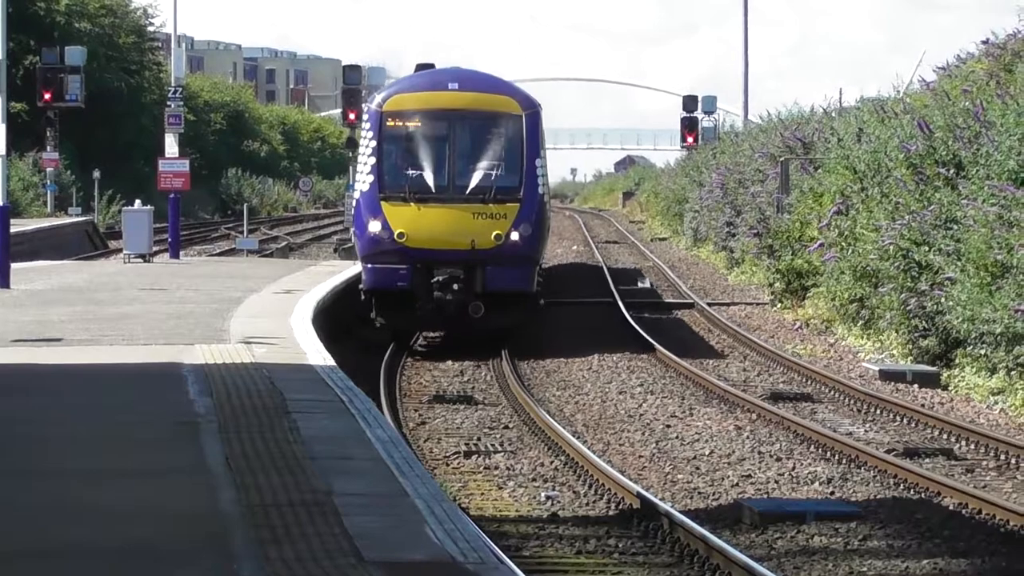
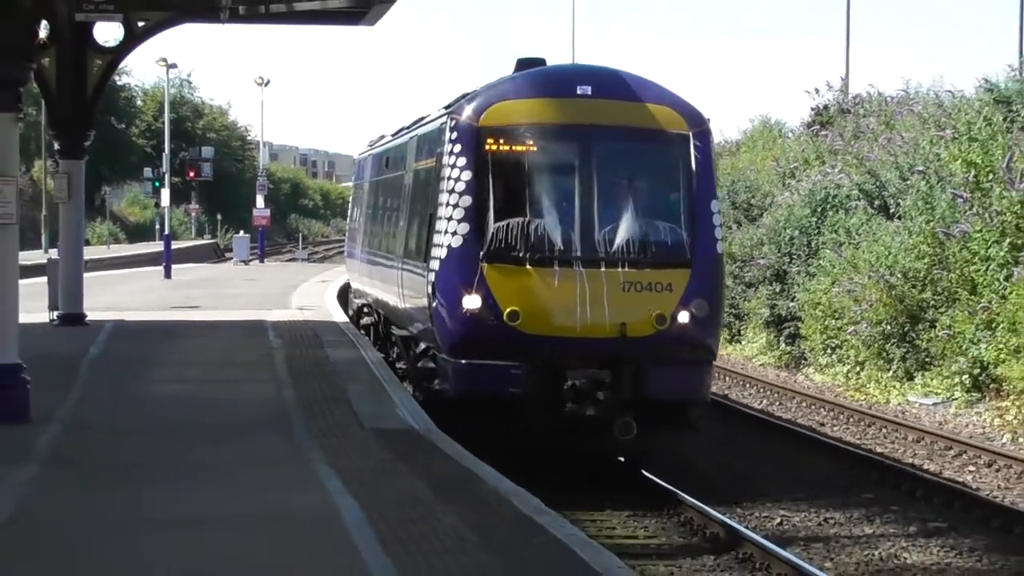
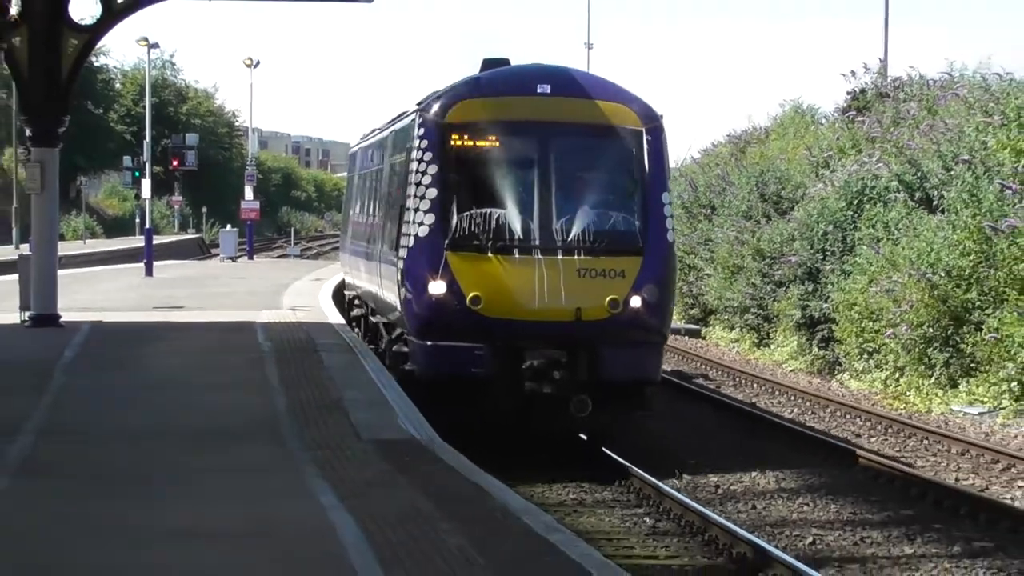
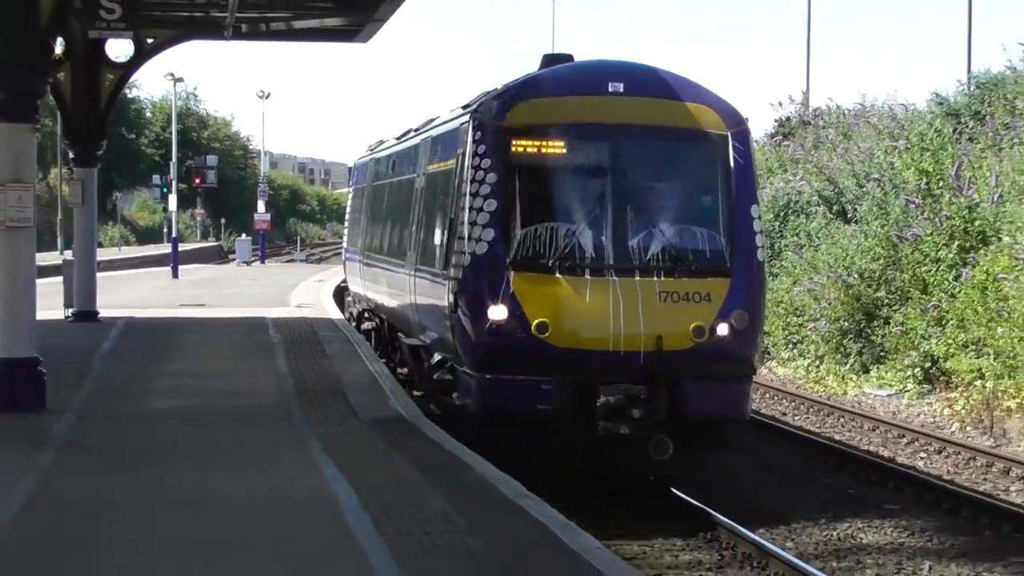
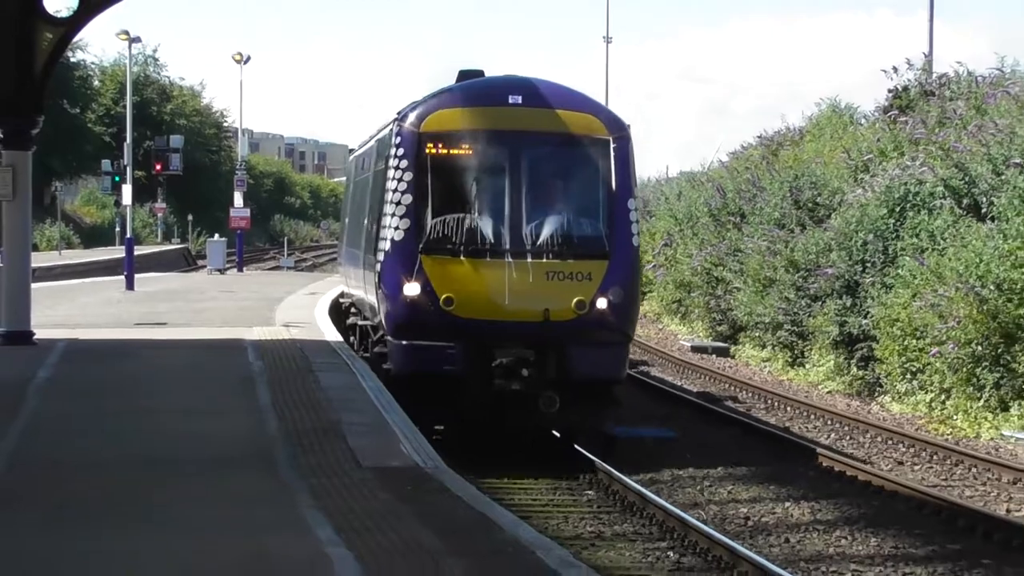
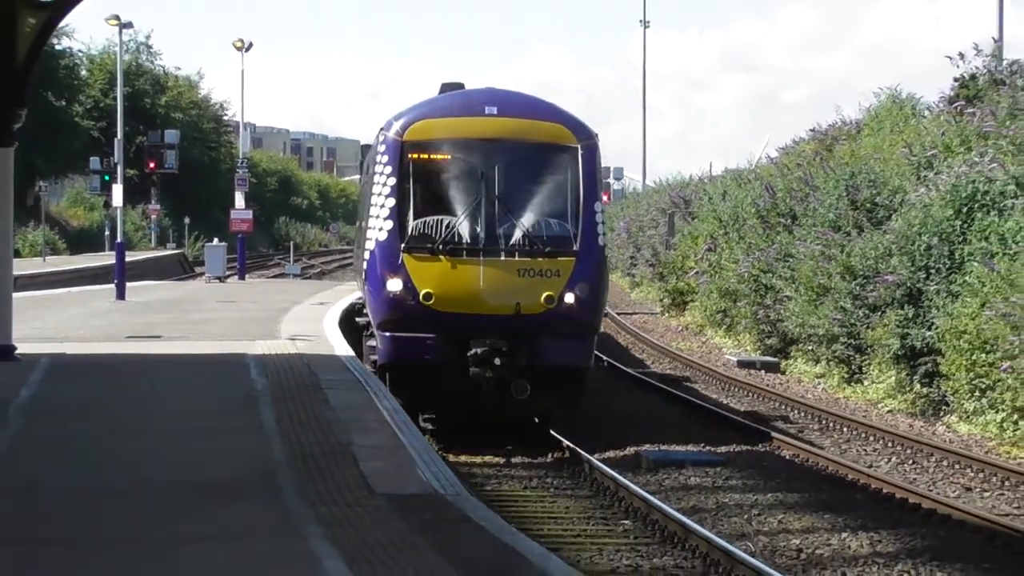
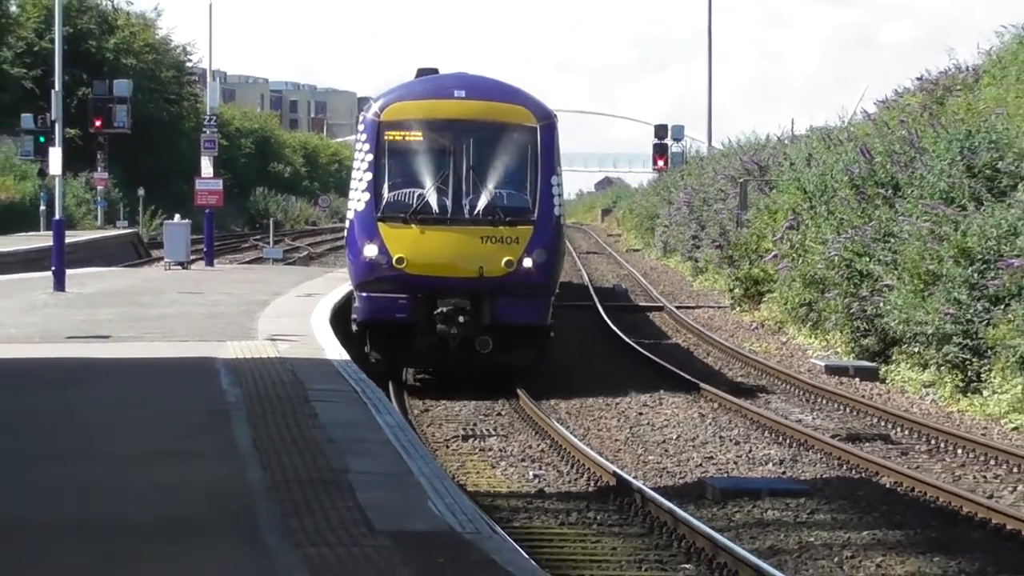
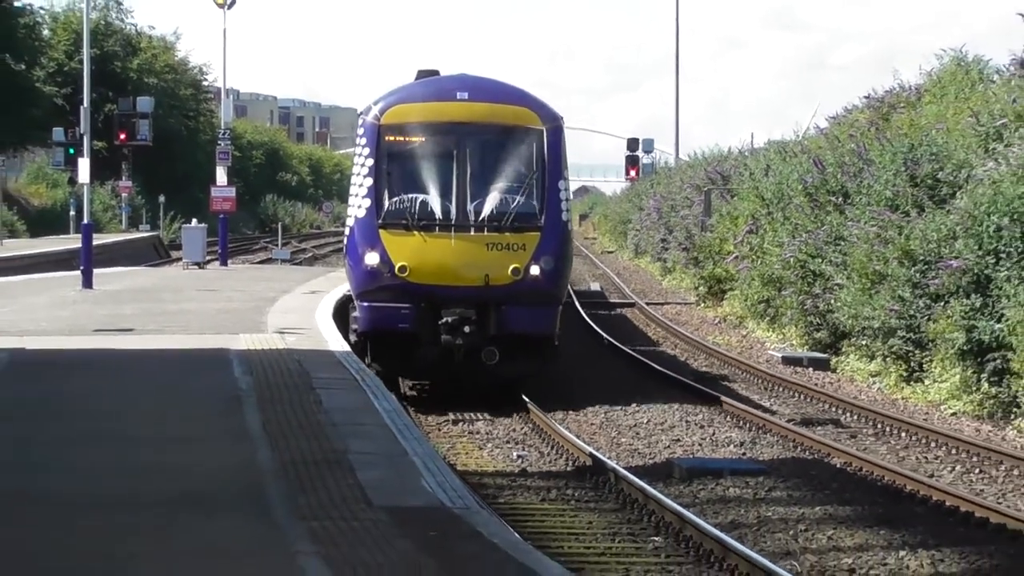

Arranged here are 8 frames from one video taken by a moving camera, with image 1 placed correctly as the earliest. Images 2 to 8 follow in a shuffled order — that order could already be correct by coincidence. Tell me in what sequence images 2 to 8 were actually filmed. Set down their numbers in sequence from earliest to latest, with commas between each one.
7, 8, 6, 5, 3, 2, 4
